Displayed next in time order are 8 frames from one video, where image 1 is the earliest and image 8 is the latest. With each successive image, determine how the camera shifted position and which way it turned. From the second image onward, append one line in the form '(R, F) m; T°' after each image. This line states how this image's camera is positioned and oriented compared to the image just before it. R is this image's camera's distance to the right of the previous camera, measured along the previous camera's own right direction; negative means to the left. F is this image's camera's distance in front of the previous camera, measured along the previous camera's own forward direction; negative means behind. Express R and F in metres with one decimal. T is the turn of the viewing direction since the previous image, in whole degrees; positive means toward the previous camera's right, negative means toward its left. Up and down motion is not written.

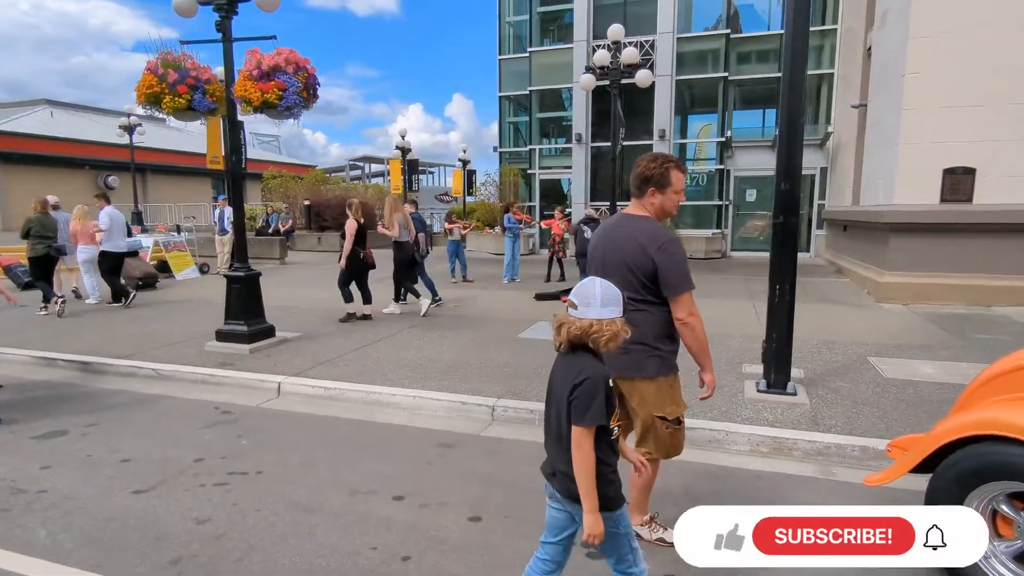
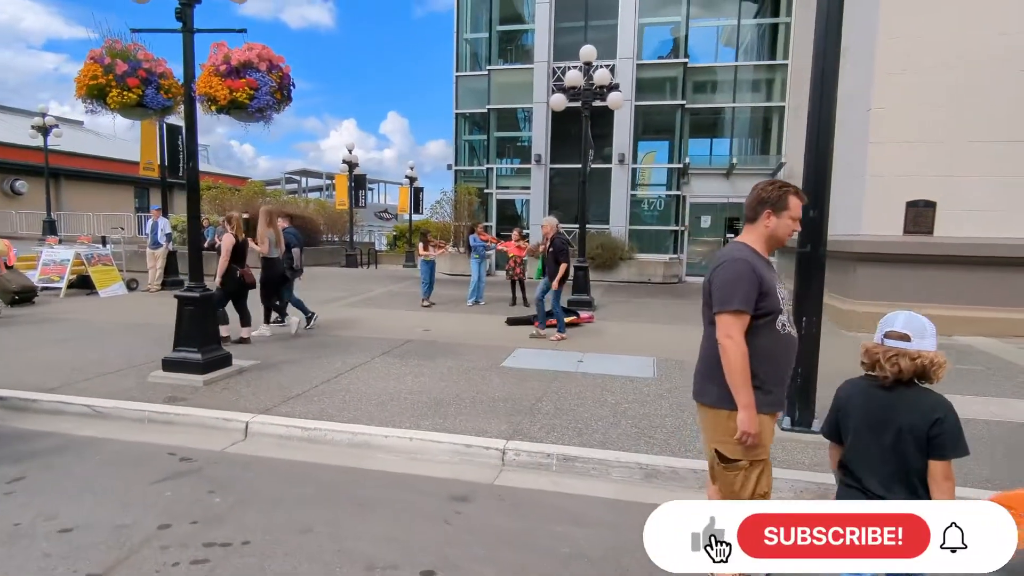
(-0.6, +0.5) m; +6°
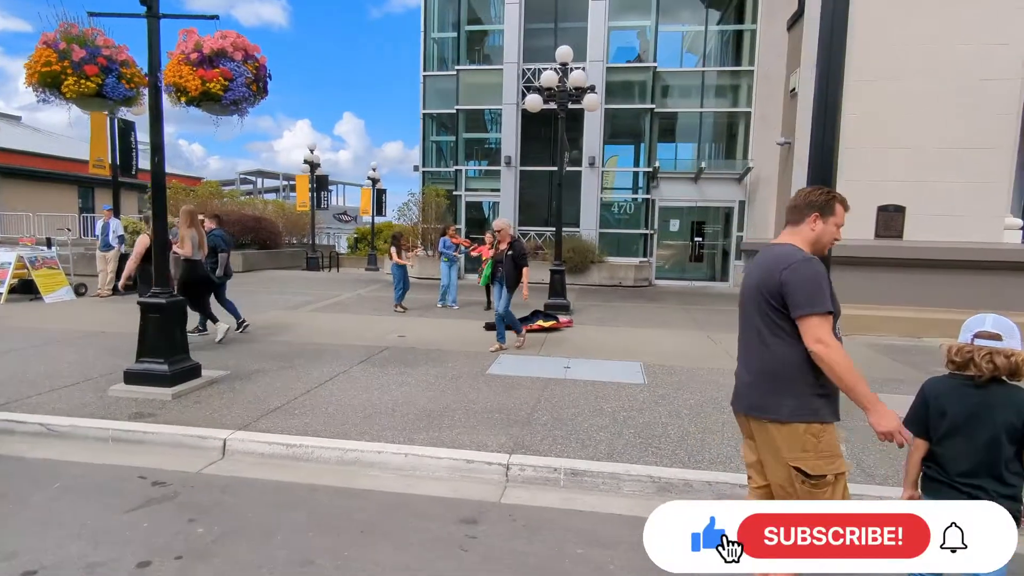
(-0.3, +0.2) m; +4°
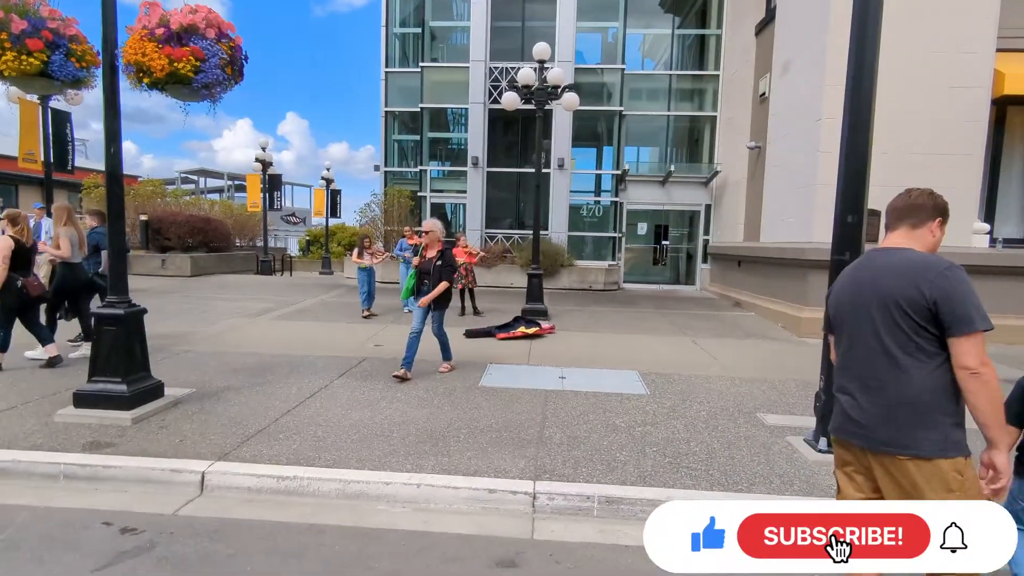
(-0.5, +0.4) m; +5°
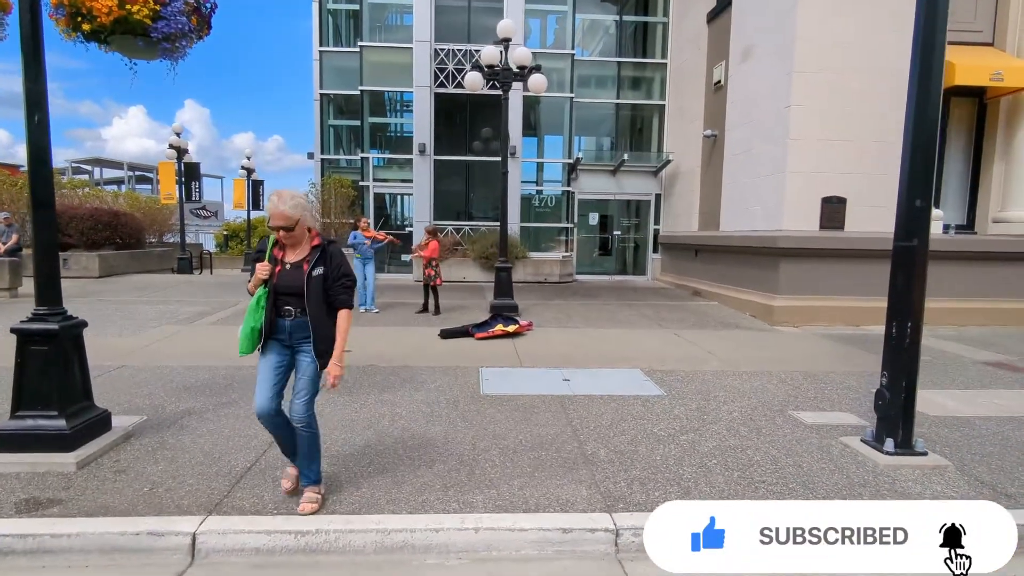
(-0.8, +0.7) m; +8°
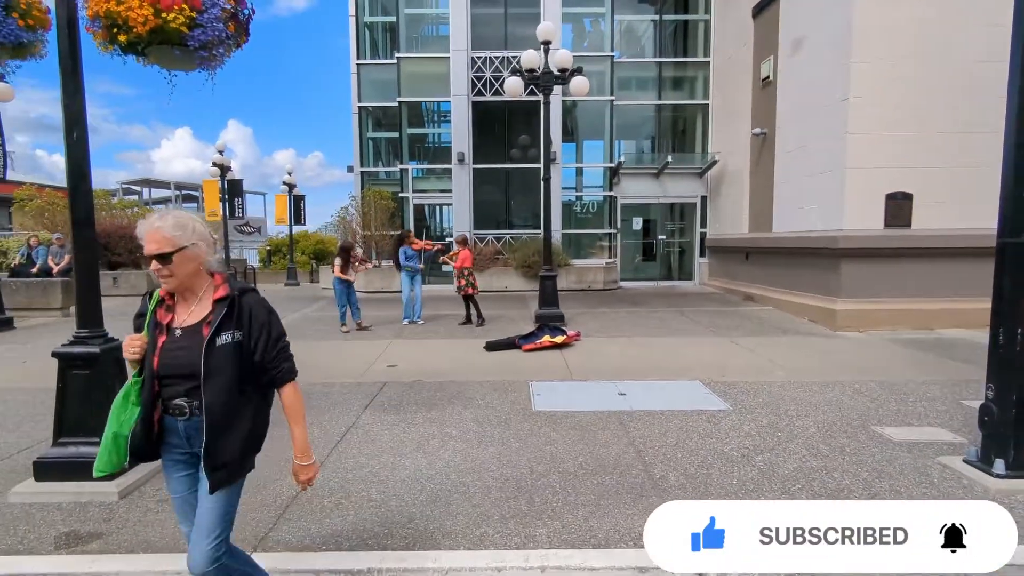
(-0.1, +0.3) m; -4°
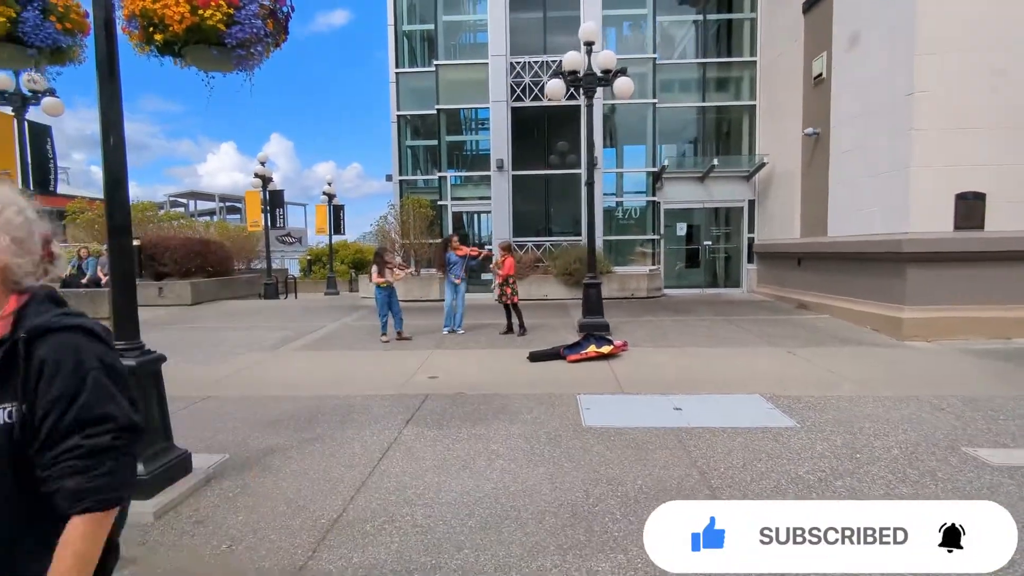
(-0.1, +0.3) m; -4°
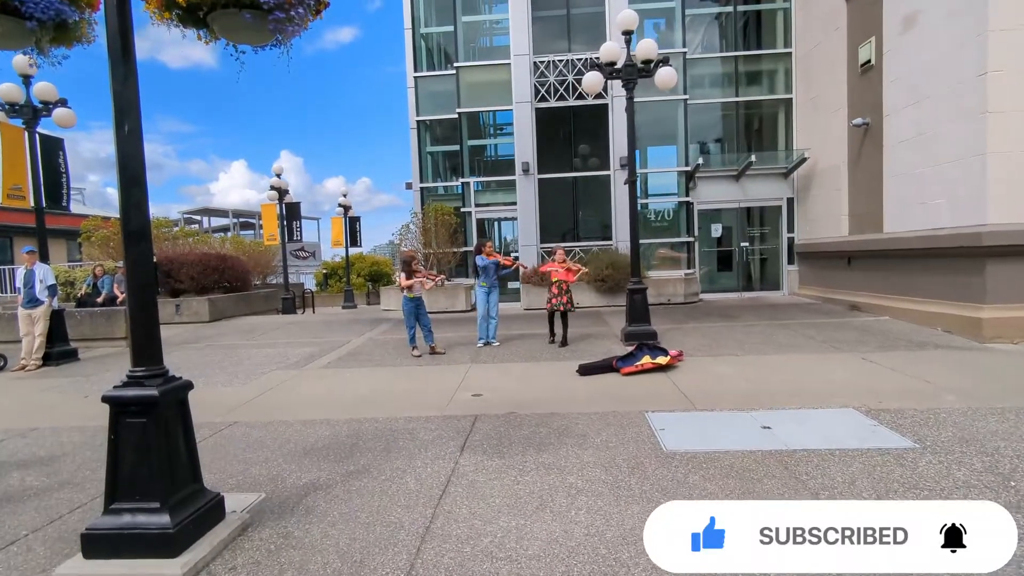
(-0.4, +0.6) m; -1°
